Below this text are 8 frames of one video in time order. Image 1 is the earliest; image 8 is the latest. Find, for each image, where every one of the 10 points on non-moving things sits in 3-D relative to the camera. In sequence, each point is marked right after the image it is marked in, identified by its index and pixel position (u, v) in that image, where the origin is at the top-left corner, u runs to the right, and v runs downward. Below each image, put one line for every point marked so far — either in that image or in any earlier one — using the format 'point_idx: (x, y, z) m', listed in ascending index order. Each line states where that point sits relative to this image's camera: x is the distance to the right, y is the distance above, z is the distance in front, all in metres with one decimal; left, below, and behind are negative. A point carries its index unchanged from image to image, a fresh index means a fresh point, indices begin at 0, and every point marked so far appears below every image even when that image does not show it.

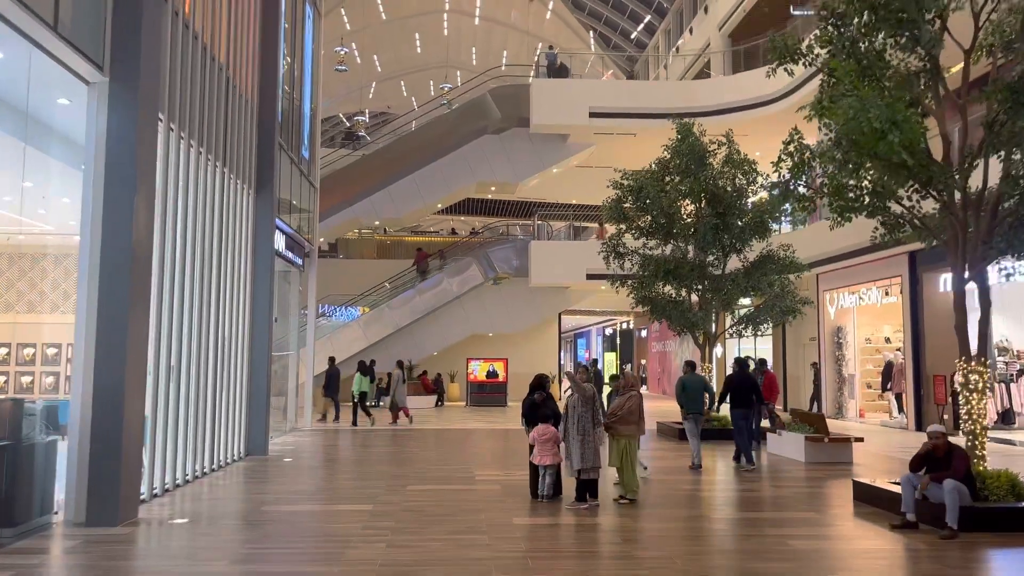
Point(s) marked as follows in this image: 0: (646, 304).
0: (+1.9, -0.3, +12.0) m
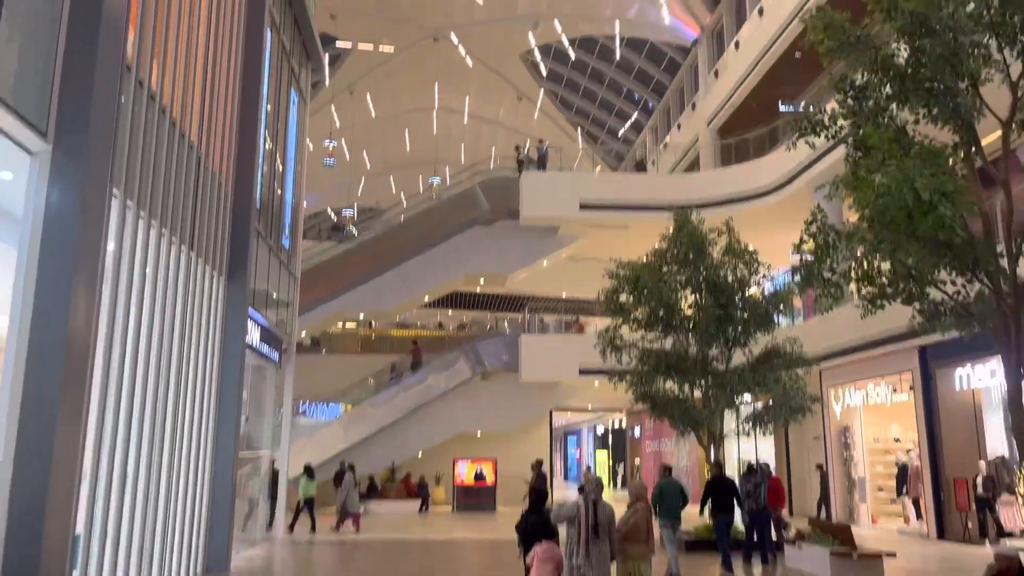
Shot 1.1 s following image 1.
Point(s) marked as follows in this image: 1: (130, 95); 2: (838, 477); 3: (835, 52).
0: (+1.8, -1.6, +11.2) m
1: (-2.7, +1.4, +5.8) m
2: (+6.2, -3.6, +15.4) m
3: (+2.2, +1.6, +5.5) m
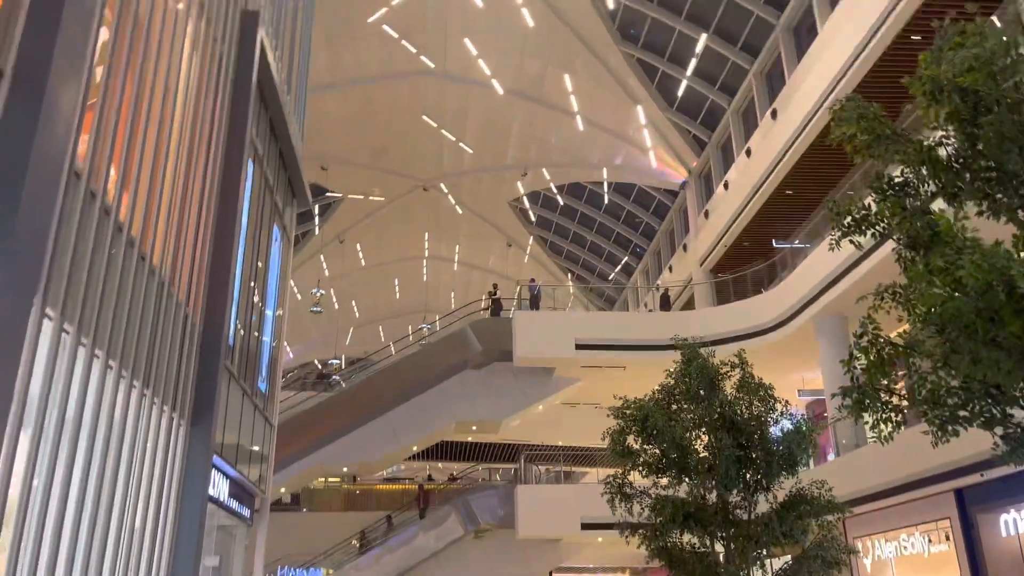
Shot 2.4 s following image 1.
0: (+1.8, -3.3, +9.9) m
1: (-2.7, +0.5, +5.1) m
2: (+6.1, -6.0, +13.8) m
3: (+2.2, +0.9, +4.9) m
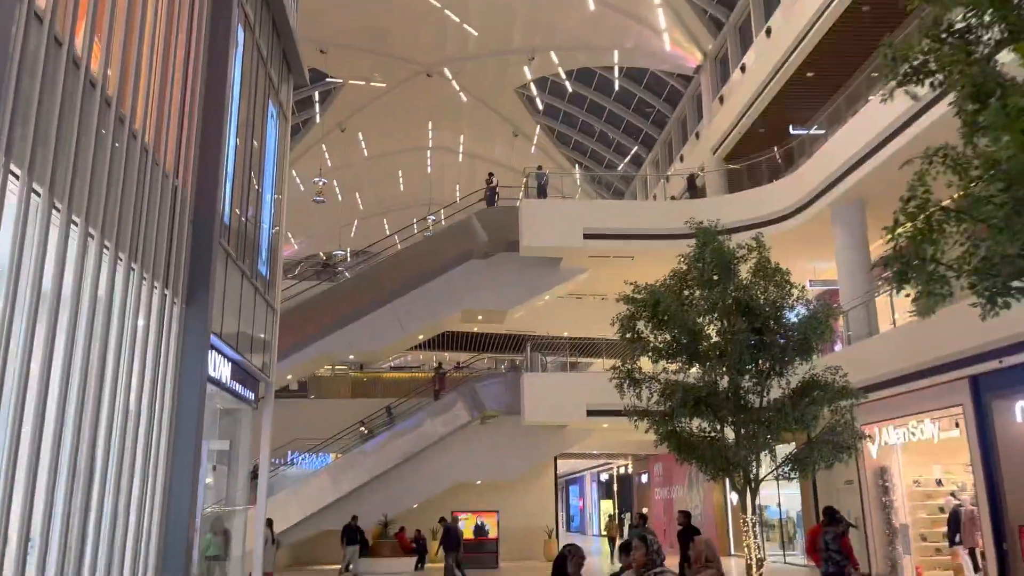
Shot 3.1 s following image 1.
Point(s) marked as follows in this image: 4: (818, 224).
0: (+1.9, -1.9, +9.8) m
1: (-2.6, +1.3, +4.6) m
2: (+6.2, -4.1, +14.0) m
3: (+2.2, +1.6, +4.3) m
4: (+6.1, +1.3, +16.5) m
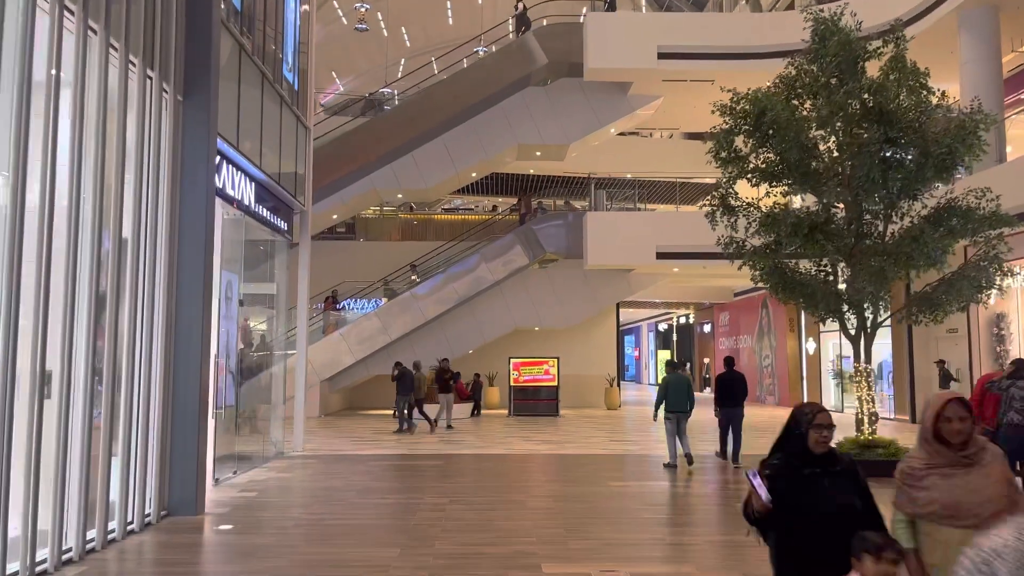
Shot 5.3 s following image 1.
0: (+2.6, 0.0, +8.3) m
1: (-2.2, +2.3, +2.9) m
2: (+7.2, -1.4, +12.5) m
3: (+2.6, +2.5, +2.3) m
4: (+7.3, +4.3, +14.0) m
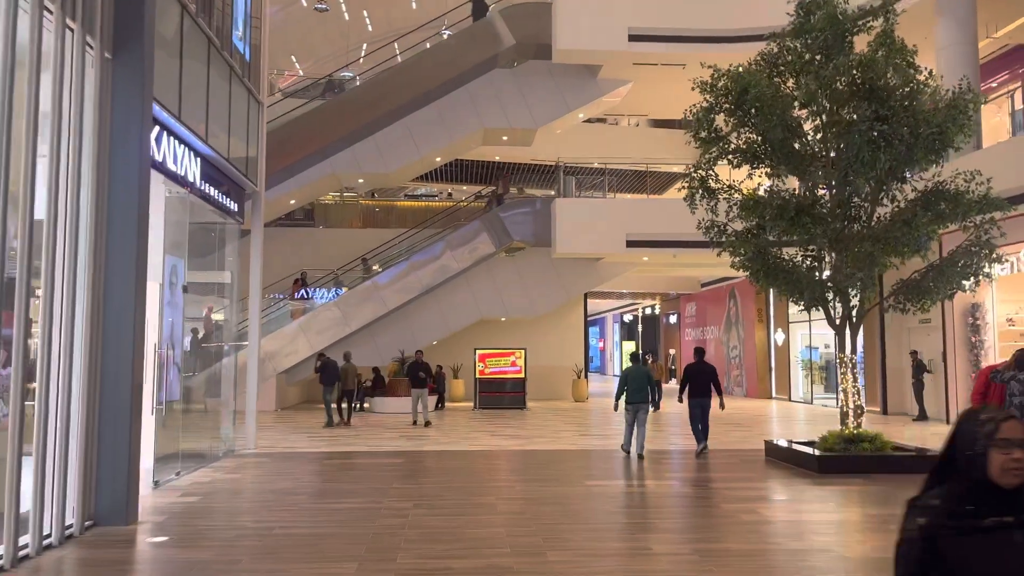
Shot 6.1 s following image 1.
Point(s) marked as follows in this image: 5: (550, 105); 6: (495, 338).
0: (+2.3, +0.2, +7.9) m
1: (-2.3, +2.4, +2.2) m
2: (+6.7, -1.2, +12.3) m
3: (+2.6, +2.6, +1.8) m
4: (+6.7, +4.5, +13.8) m
5: (+0.8, +3.7, +16.7) m
6: (-0.4, -1.2, +19.5) m
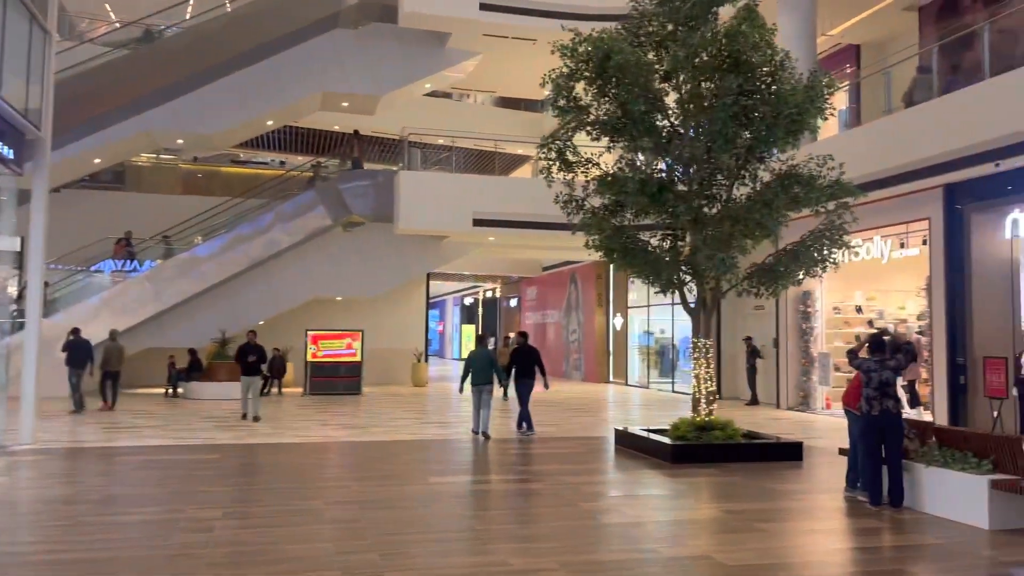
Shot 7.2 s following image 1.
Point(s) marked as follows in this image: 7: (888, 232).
0: (+0.9, +0.4, +7.5) m
1: (-2.5, +2.6, +1.0) m
2: (+4.3, -1.0, +12.6) m
3: (+2.4, +2.6, +1.5) m
4: (+4.1, +4.7, +14.0) m
5: (-2.3, +4.1, +15.7) m
6: (-4.1, -0.7, +18.4) m
7: (+4.8, +0.7, +10.6) m
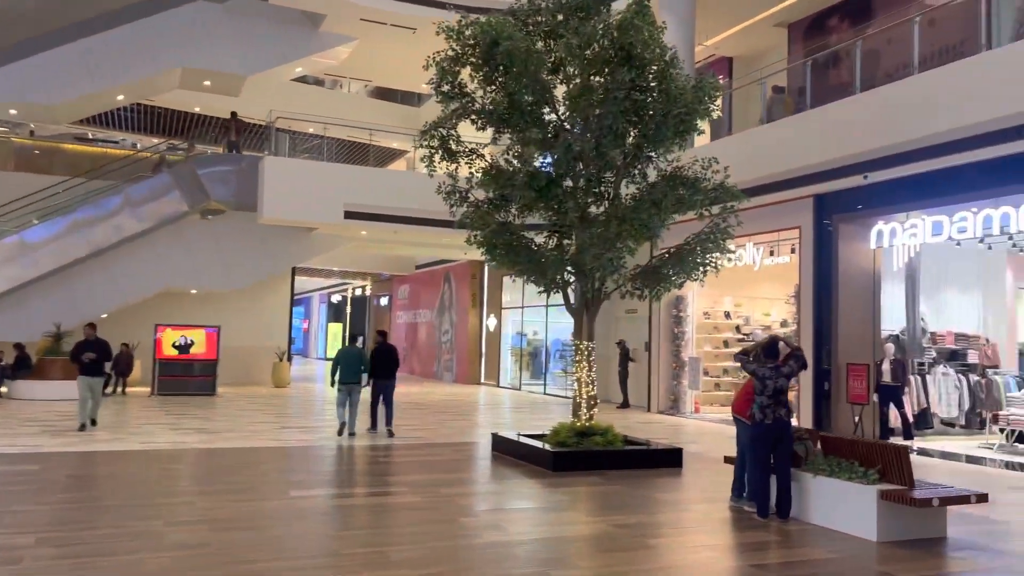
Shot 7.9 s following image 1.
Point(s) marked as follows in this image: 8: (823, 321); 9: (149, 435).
0: (-0.2, +0.4, +7.1) m
1: (-2.4, +2.6, +0.1) m
2: (+2.3, -1.1, +12.7) m
3: (+2.3, +2.6, +1.5) m
4: (+2.1, +4.7, +14.1) m
5: (-4.5, +4.2, +14.7) m
6: (-6.9, -0.5, +17.0) m
7: (+3.2, +0.6, +10.8) m
8: (+3.7, -0.4, +9.8) m
9: (-4.0, -1.6, +9.0) m
